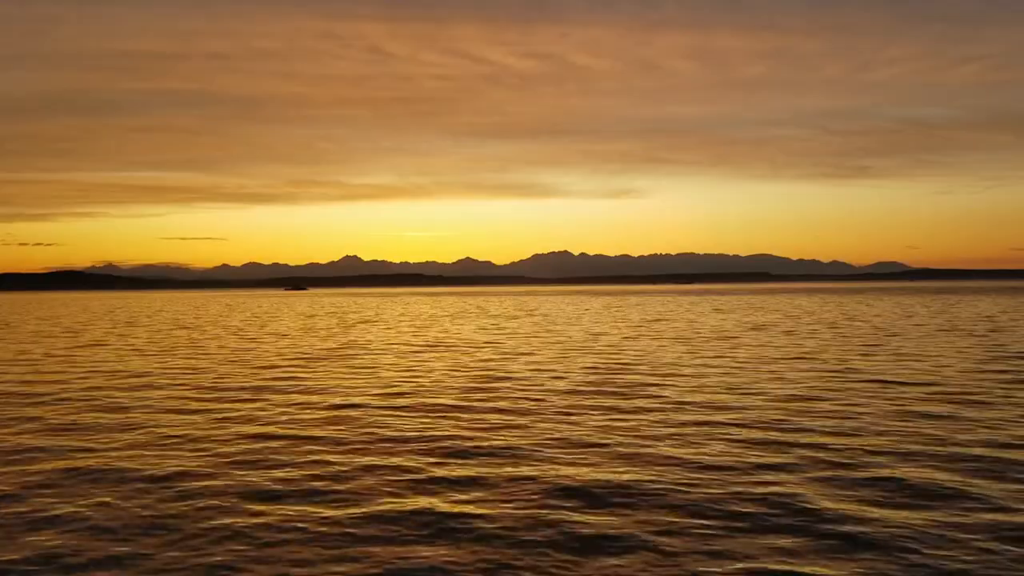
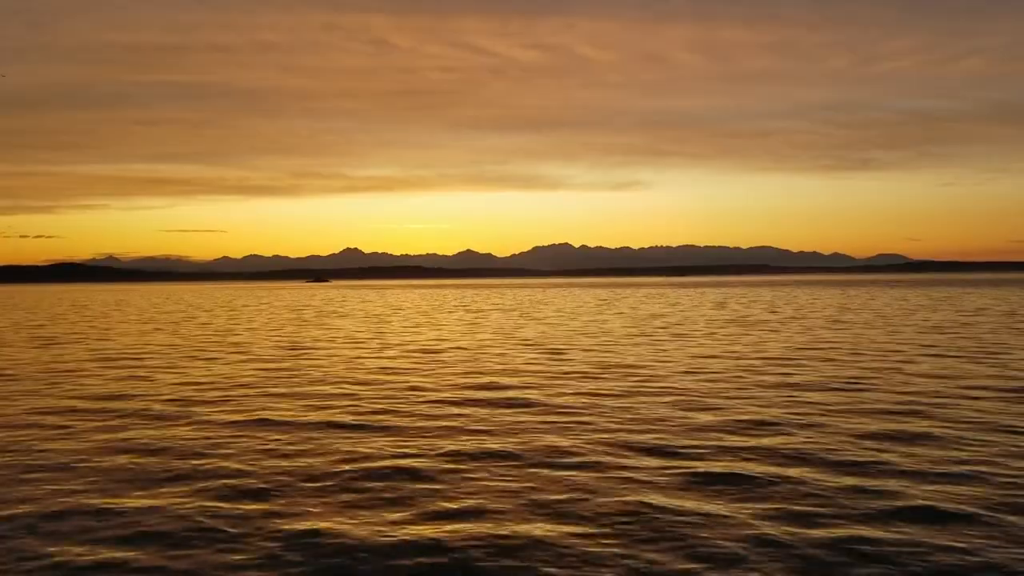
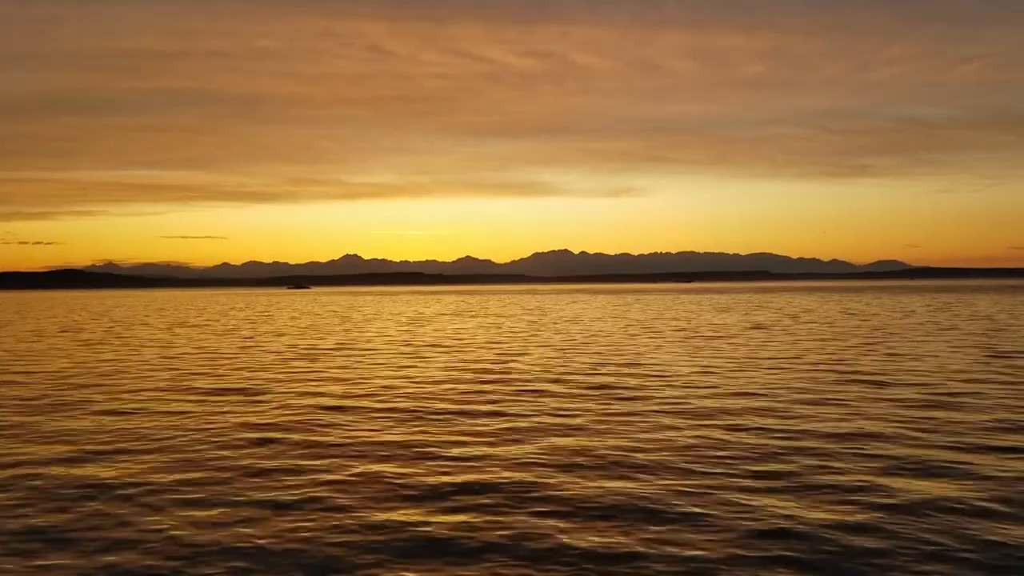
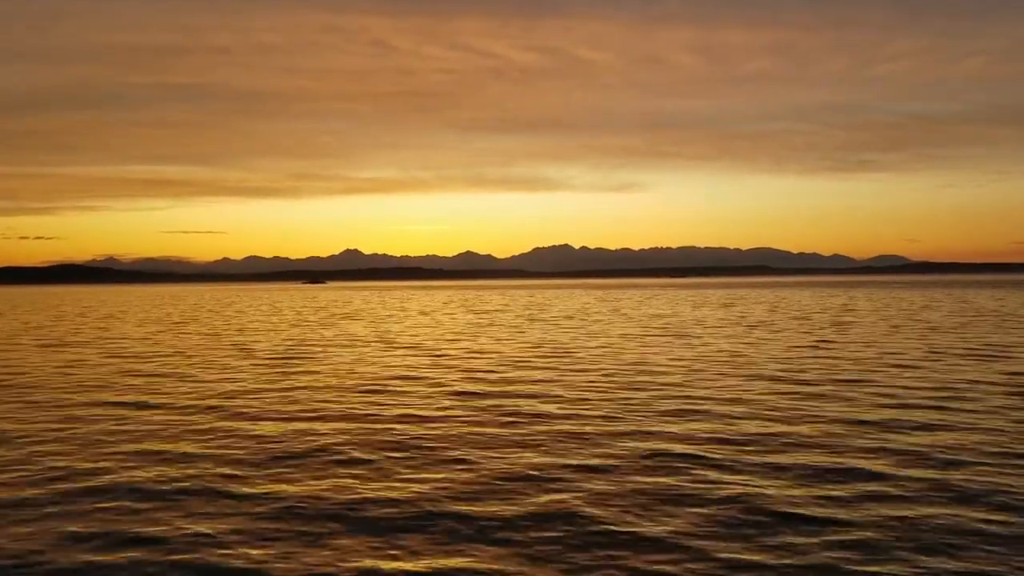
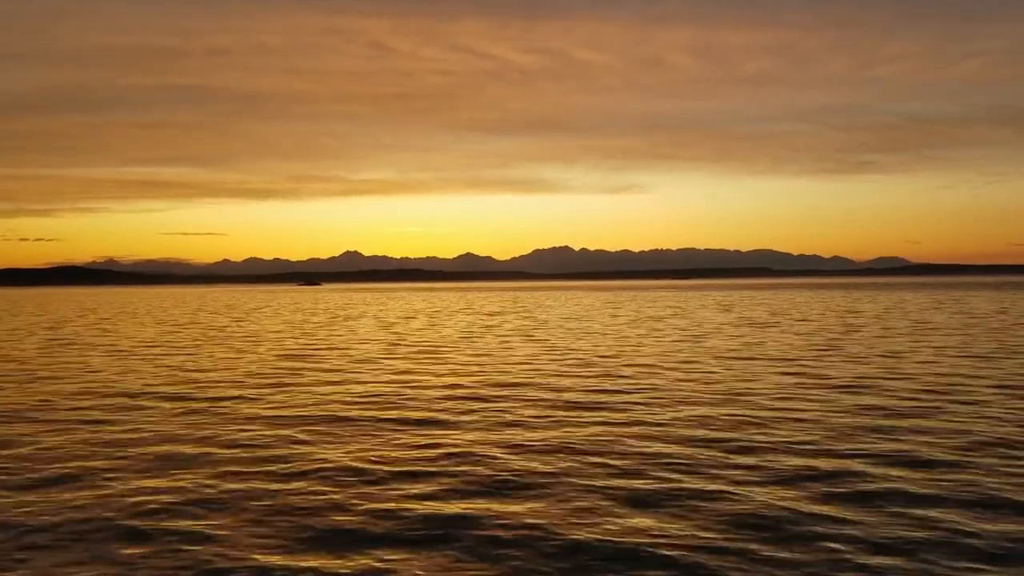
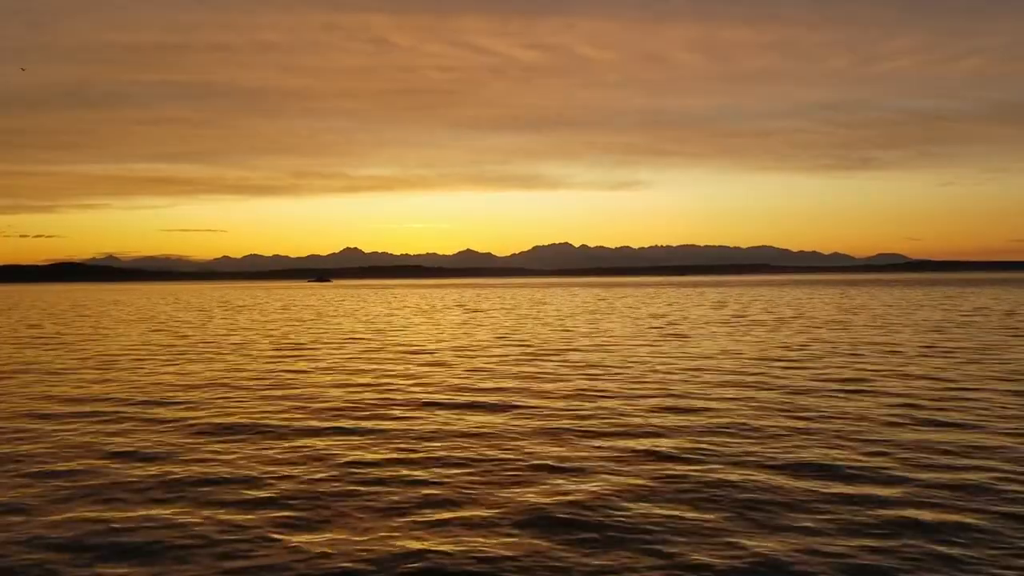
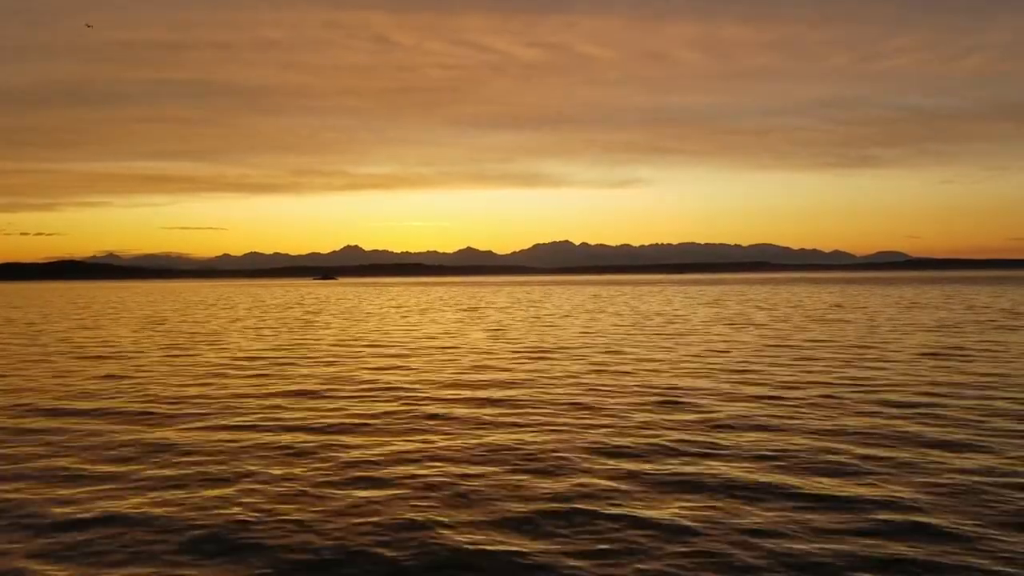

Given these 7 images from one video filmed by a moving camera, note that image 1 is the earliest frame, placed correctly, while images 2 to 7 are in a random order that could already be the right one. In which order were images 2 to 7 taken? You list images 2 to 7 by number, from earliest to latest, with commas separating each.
3, 5, 4, 2, 6, 7
